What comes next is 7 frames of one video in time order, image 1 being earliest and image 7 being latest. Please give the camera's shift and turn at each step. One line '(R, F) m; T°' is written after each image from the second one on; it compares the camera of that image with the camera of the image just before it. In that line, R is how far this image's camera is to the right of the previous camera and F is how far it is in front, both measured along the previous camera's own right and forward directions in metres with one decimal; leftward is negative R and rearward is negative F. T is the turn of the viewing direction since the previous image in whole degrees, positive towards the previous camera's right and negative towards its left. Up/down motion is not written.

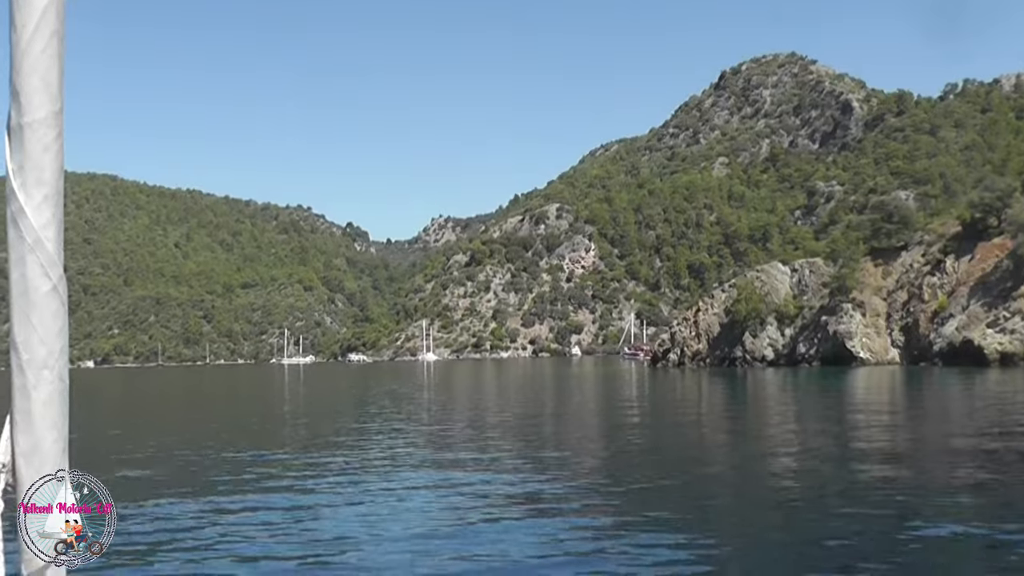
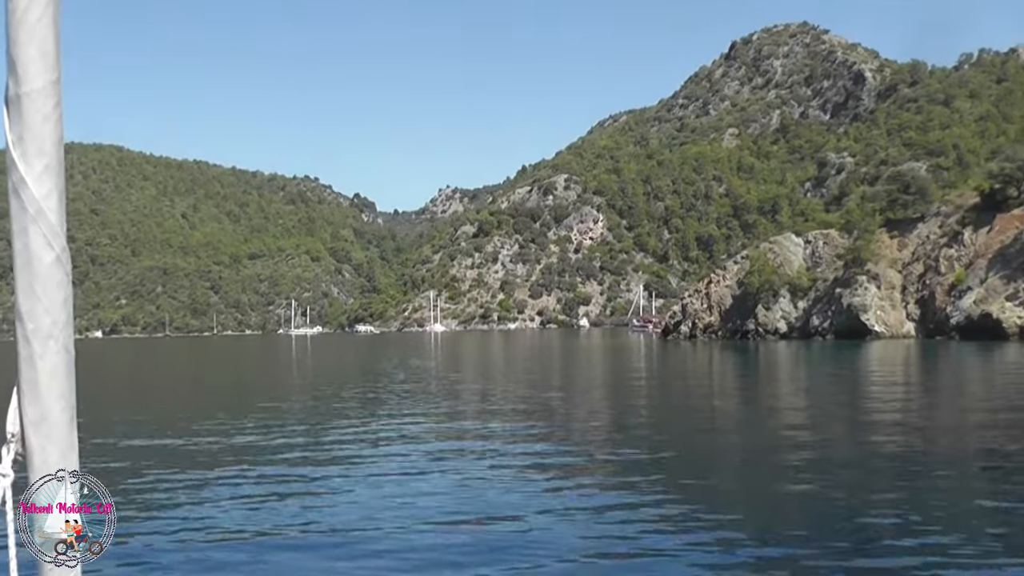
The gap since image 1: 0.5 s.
(-0.6, +0.5) m; 0°
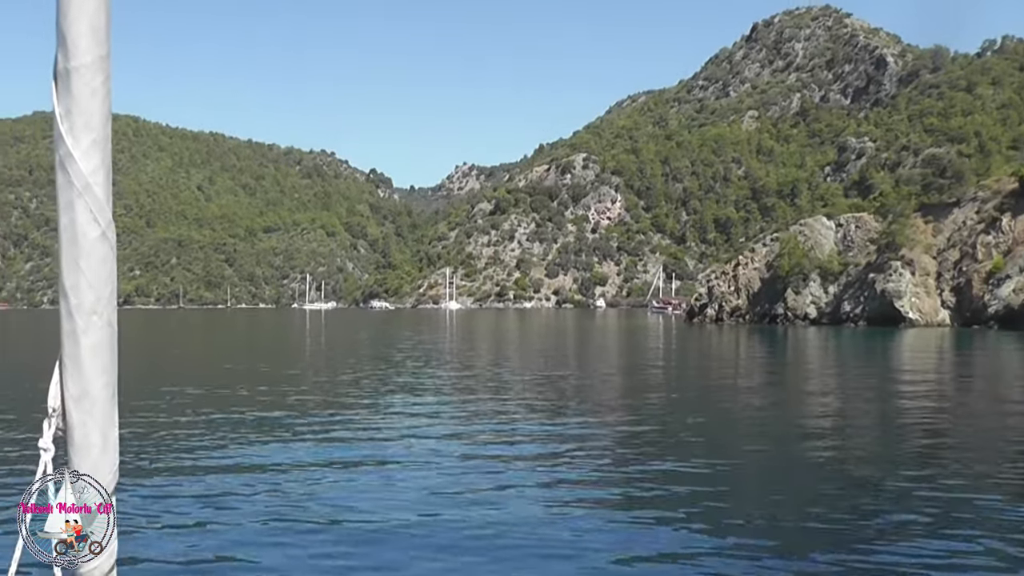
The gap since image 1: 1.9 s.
(-2.3, +0.4) m; 0°
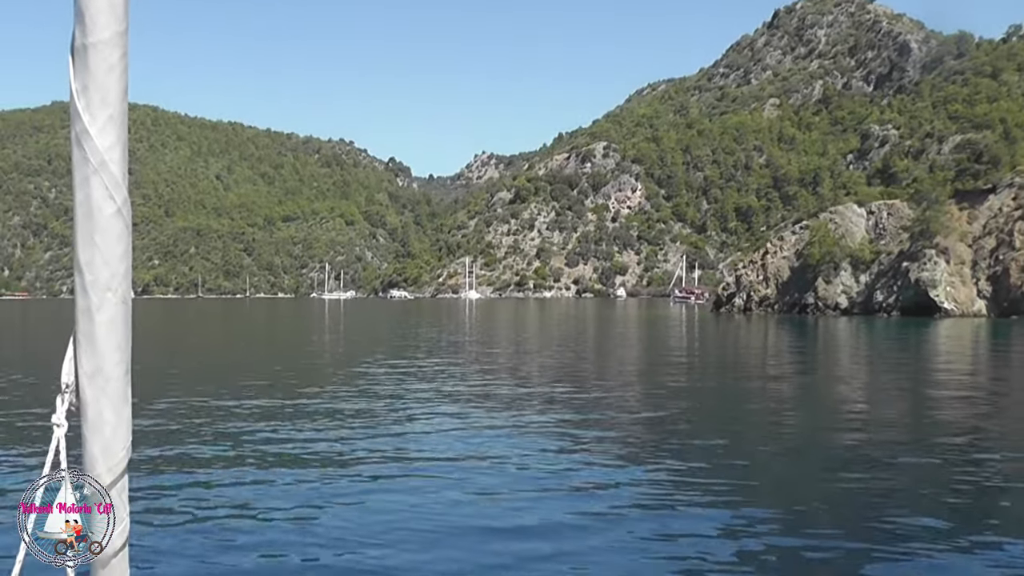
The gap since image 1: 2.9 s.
(-1.3, +0.6) m; 0°
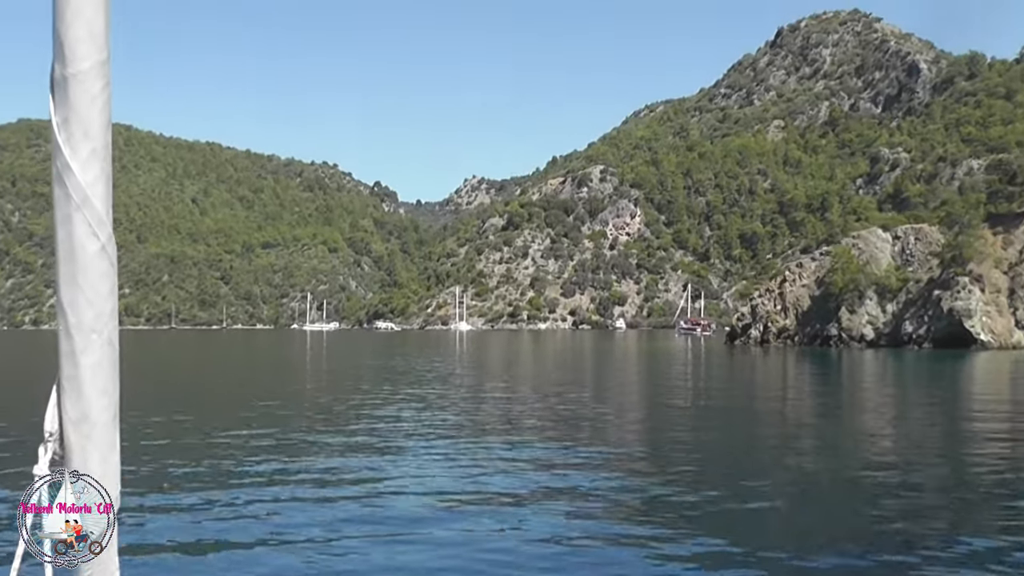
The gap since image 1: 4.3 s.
(-0.9, +6.2) m; +1°
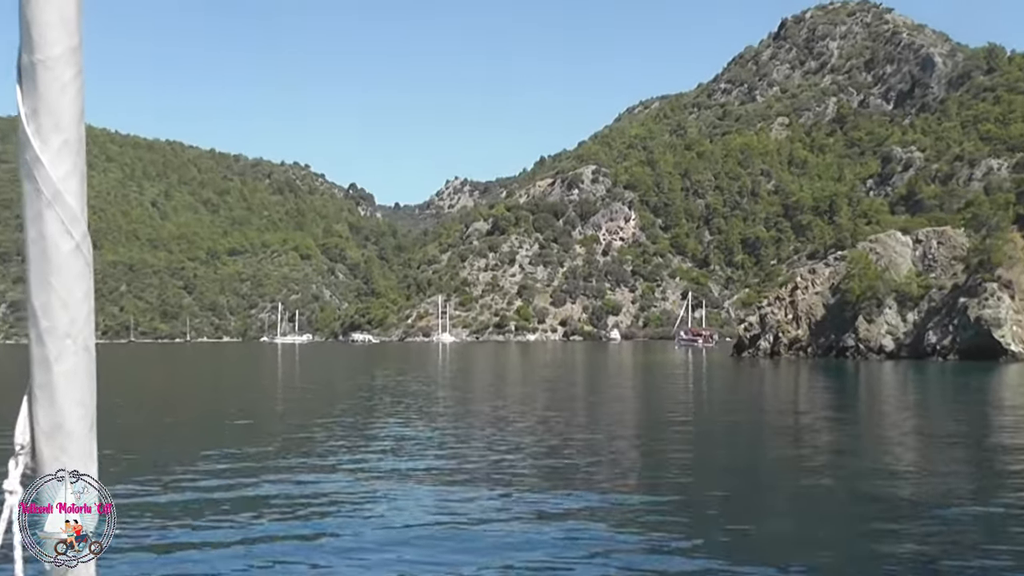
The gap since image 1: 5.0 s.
(+0.4, +7.8) m; 0°
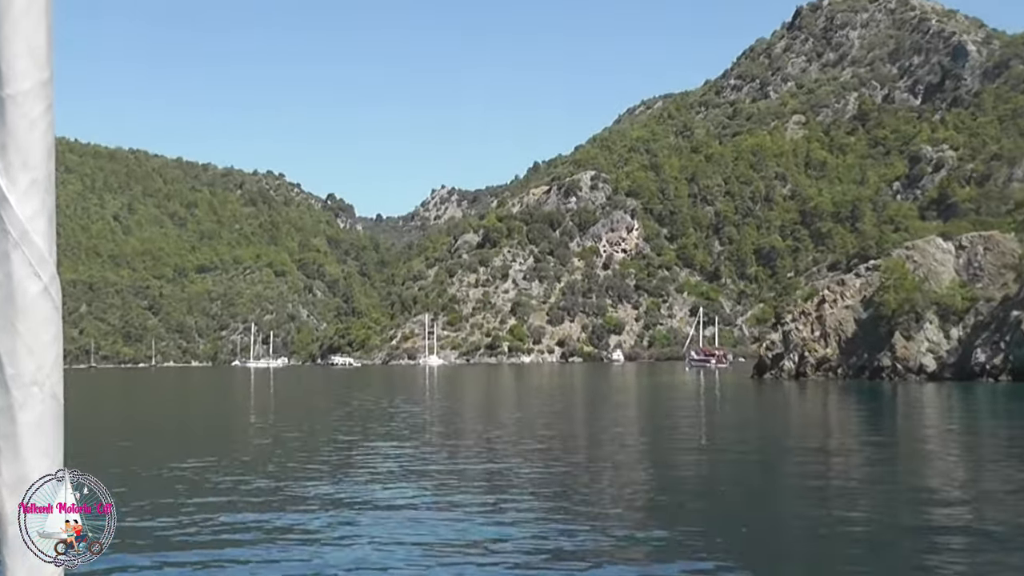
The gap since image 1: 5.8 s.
(+0.7, +8.5) m; 0°
